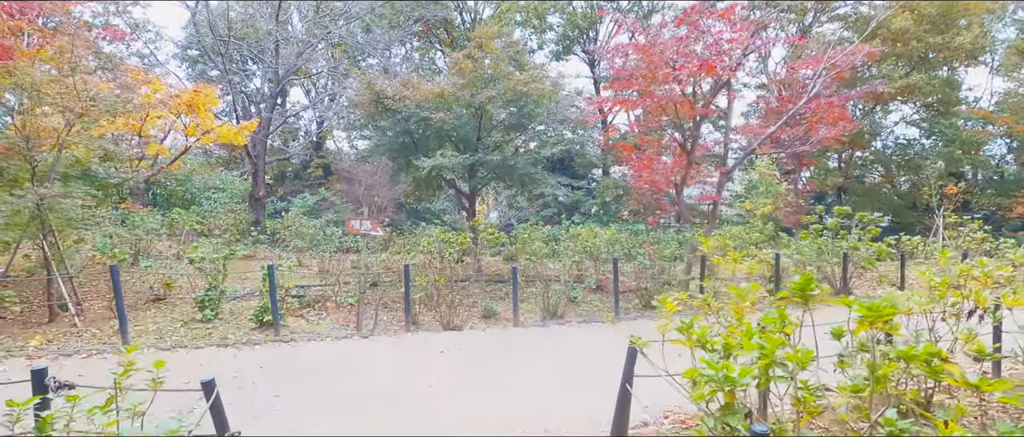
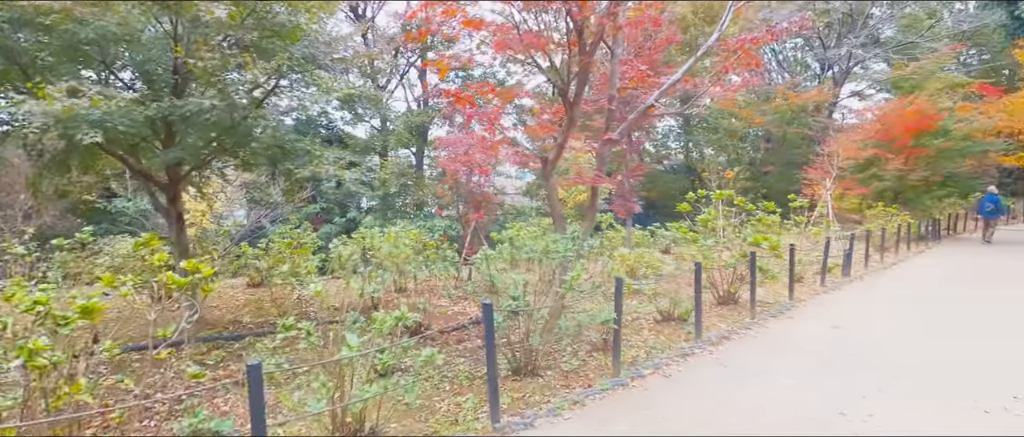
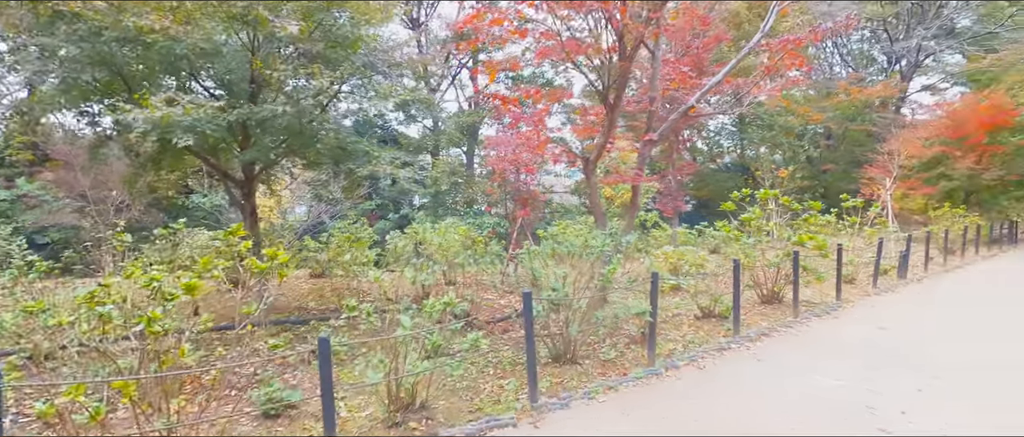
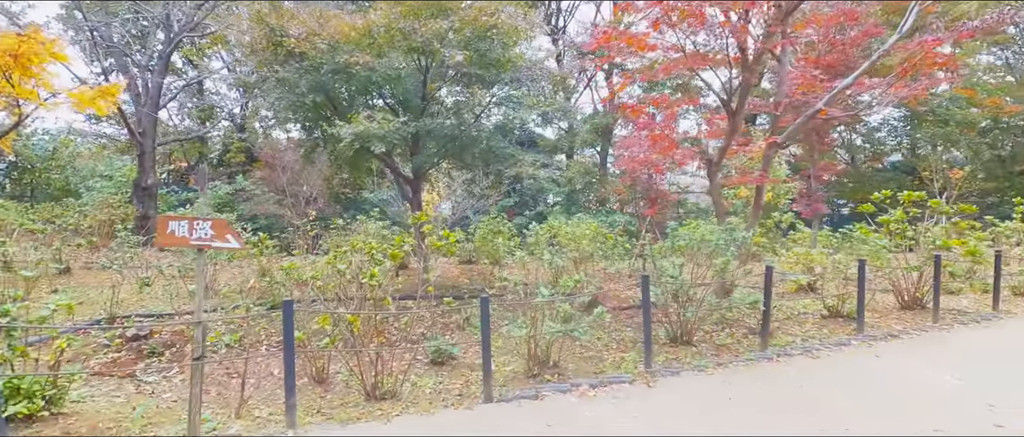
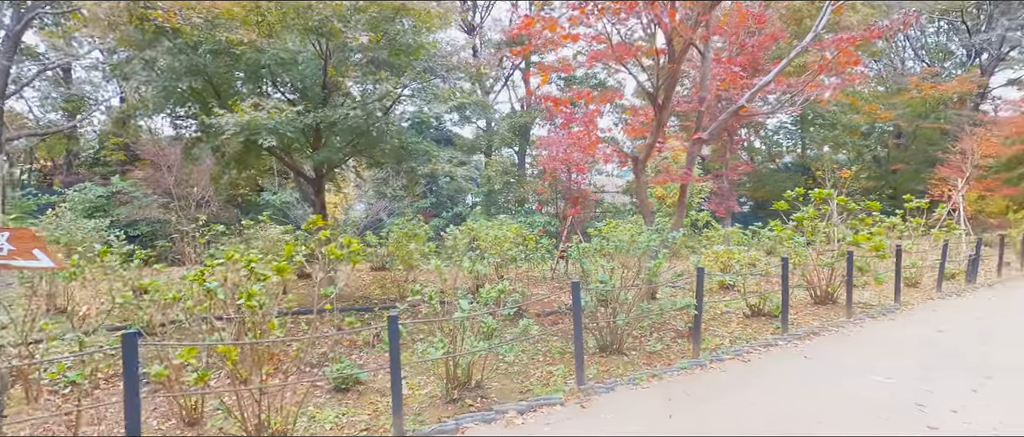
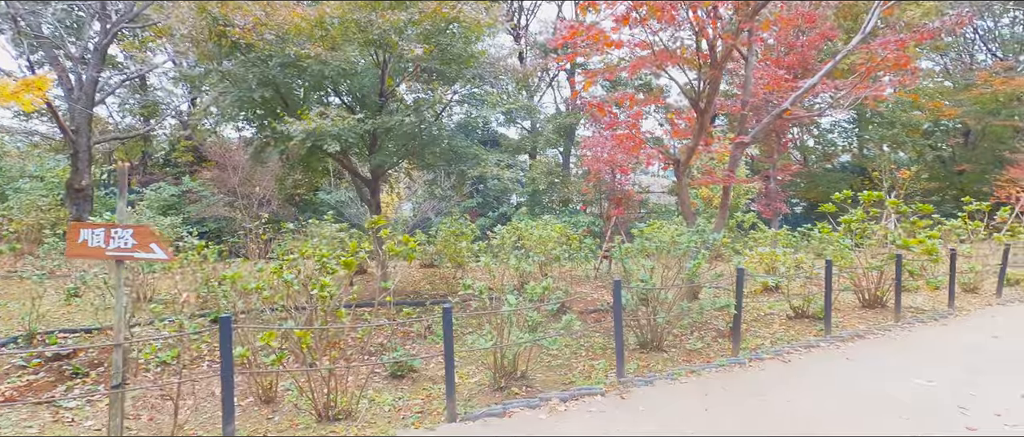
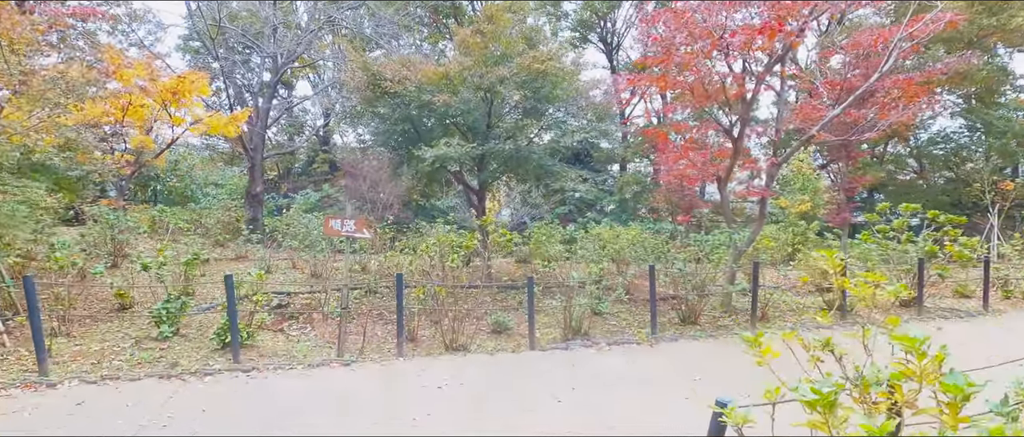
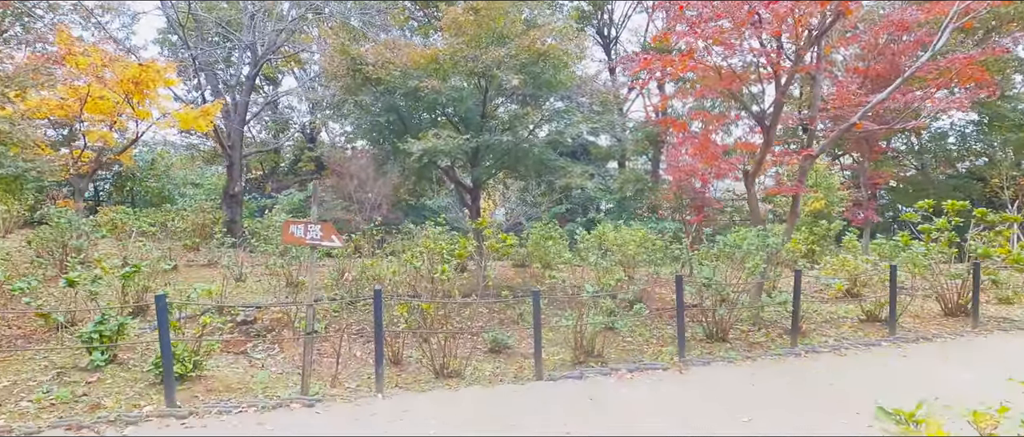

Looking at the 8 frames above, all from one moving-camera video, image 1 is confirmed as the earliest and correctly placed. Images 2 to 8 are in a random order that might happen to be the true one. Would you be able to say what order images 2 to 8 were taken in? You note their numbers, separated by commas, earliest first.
7, 8, 4, 6, 5, 3, 2
